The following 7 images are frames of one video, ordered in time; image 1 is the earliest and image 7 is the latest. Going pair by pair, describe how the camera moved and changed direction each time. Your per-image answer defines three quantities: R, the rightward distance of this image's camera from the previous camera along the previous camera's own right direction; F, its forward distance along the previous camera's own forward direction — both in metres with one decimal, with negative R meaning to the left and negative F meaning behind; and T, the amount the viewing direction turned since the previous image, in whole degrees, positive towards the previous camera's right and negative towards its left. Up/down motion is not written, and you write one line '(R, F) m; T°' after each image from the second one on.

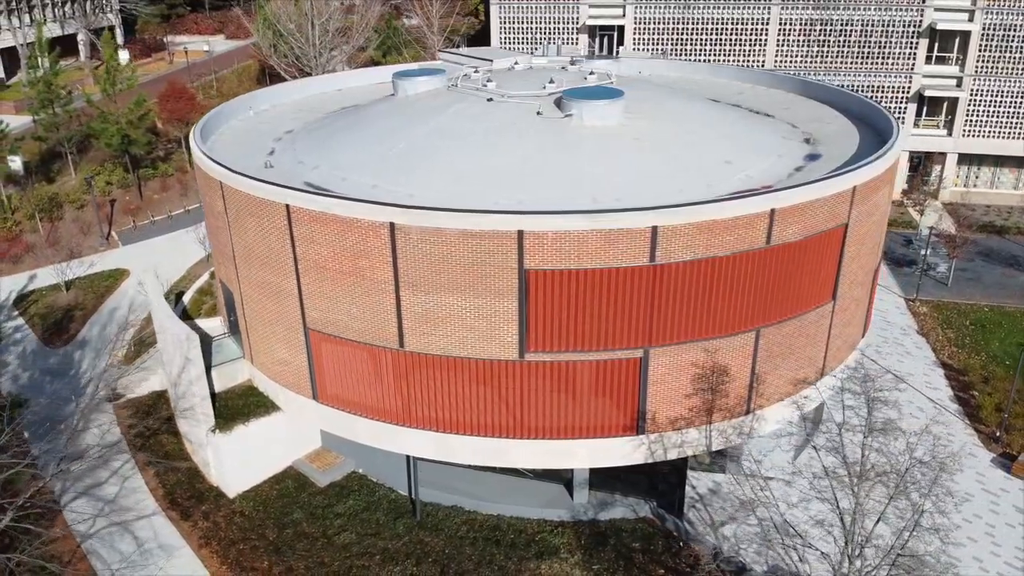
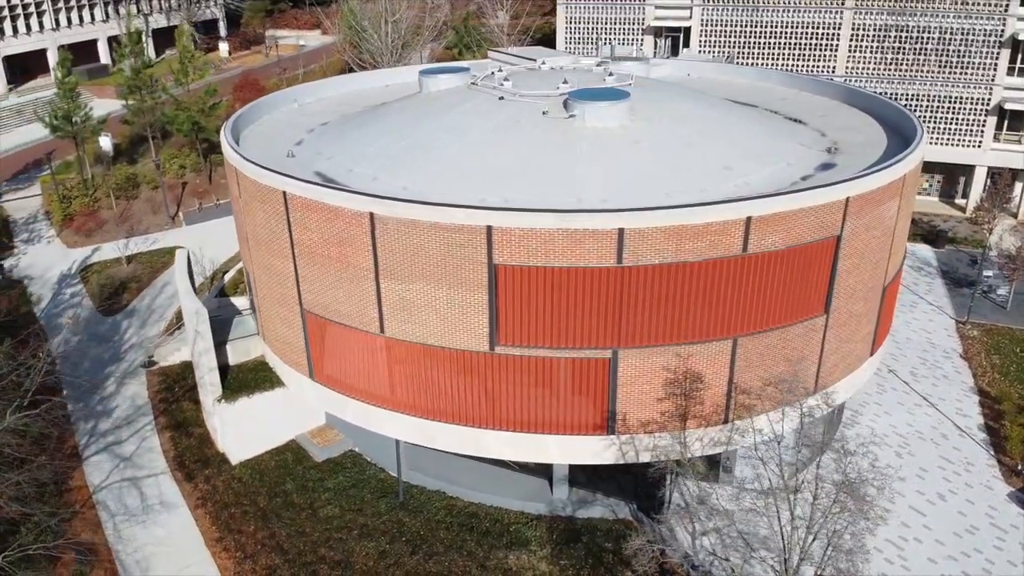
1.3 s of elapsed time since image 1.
(+3.1, -0.3) m; -7°
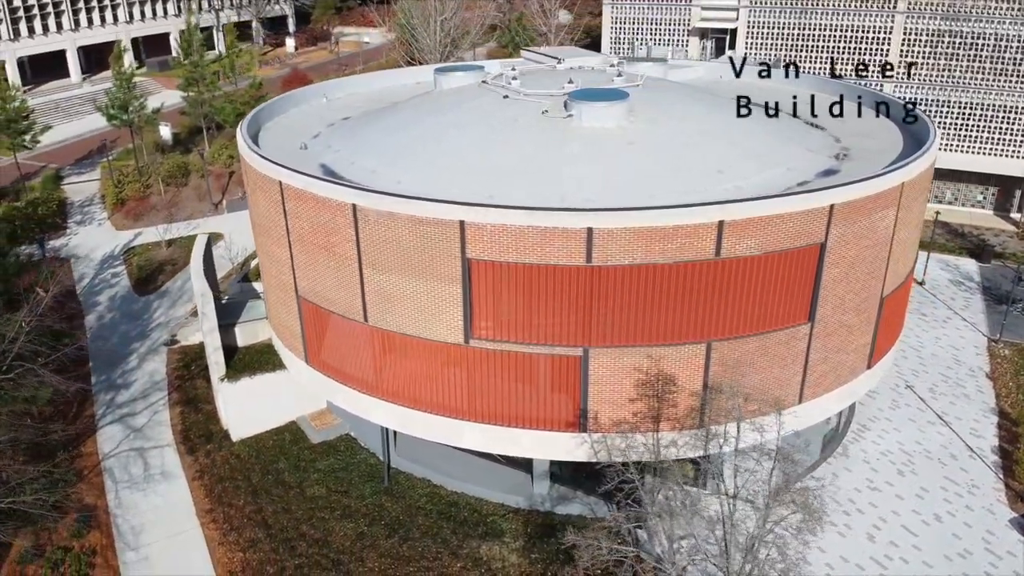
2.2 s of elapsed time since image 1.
(+2.5, -0.3) m; -5°
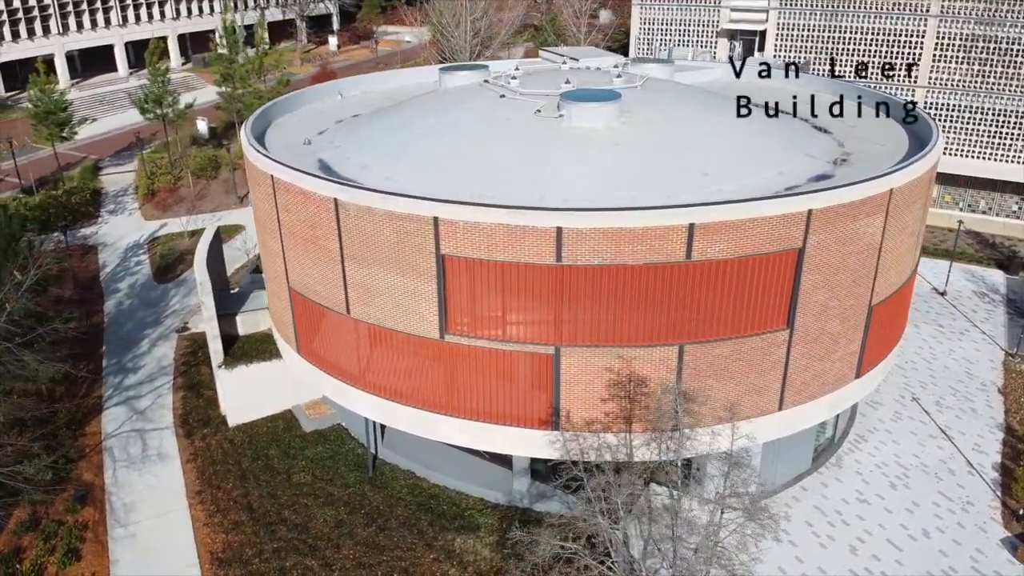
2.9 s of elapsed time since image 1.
(+2.0, -0.2) m; -4°
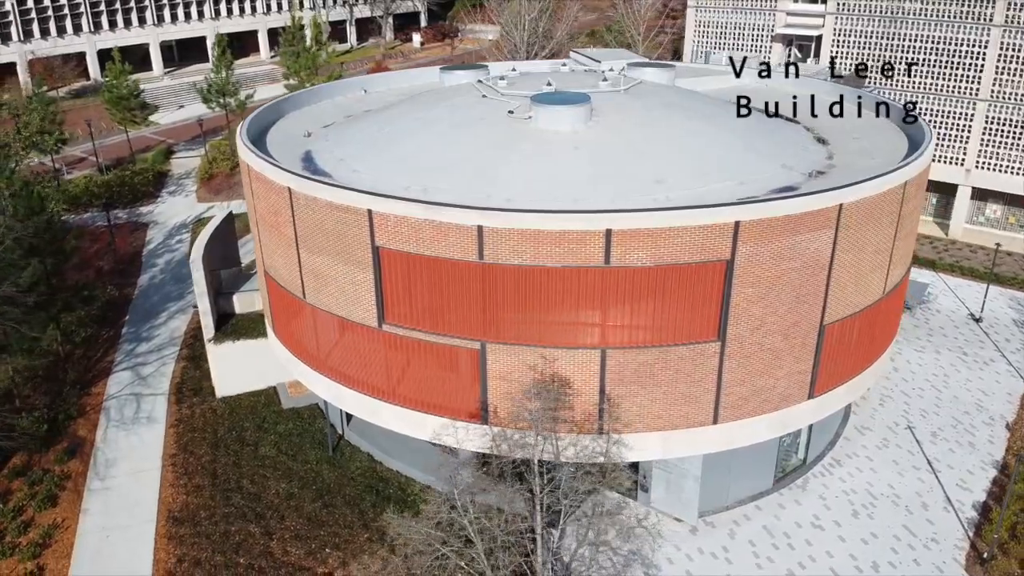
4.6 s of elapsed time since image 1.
(+4.6, -0.2) m; -8°
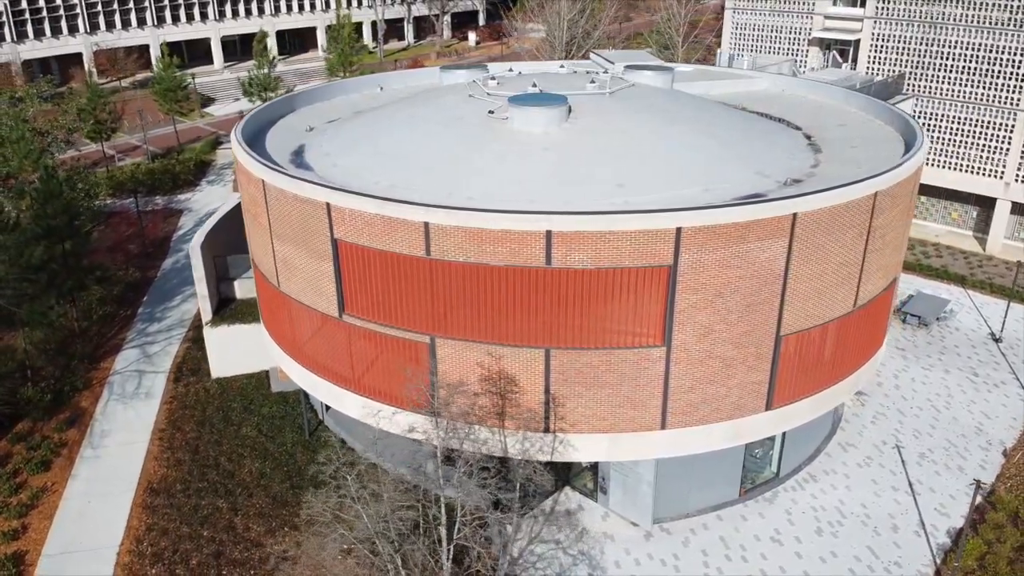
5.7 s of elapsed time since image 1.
(+3.3, -0.2) m; -5°
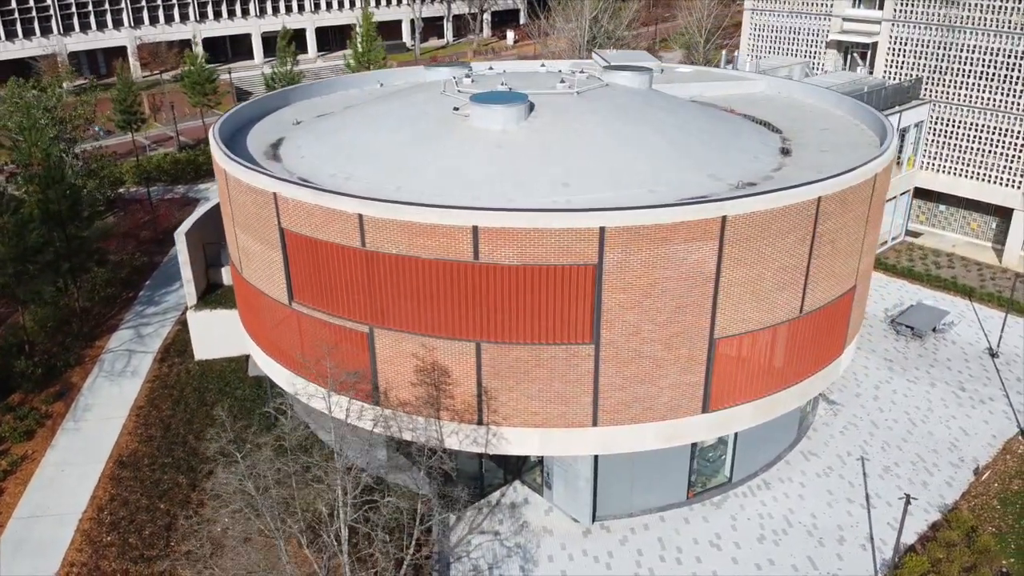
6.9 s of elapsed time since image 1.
(+3.4, -0.3) m; -4°
